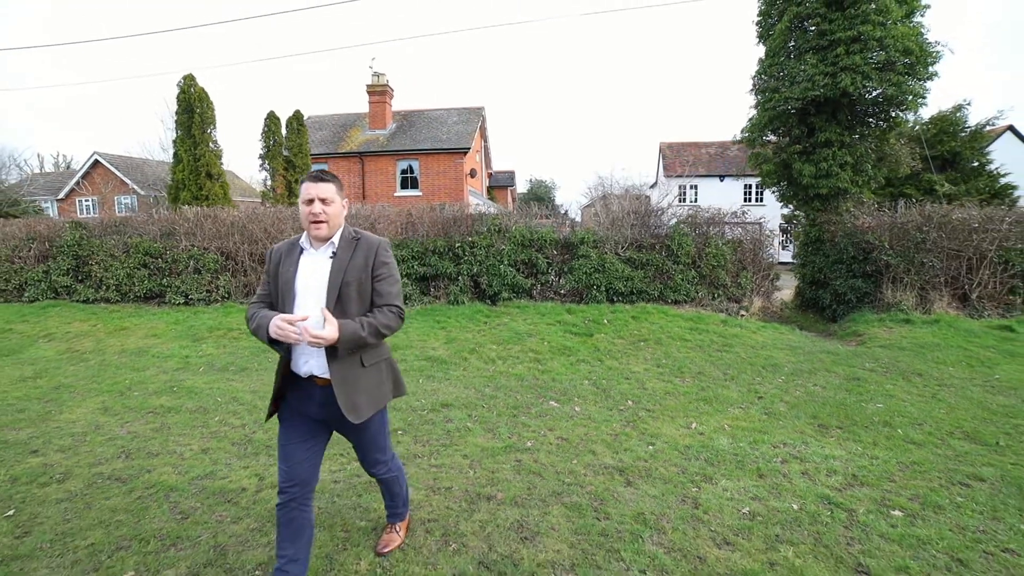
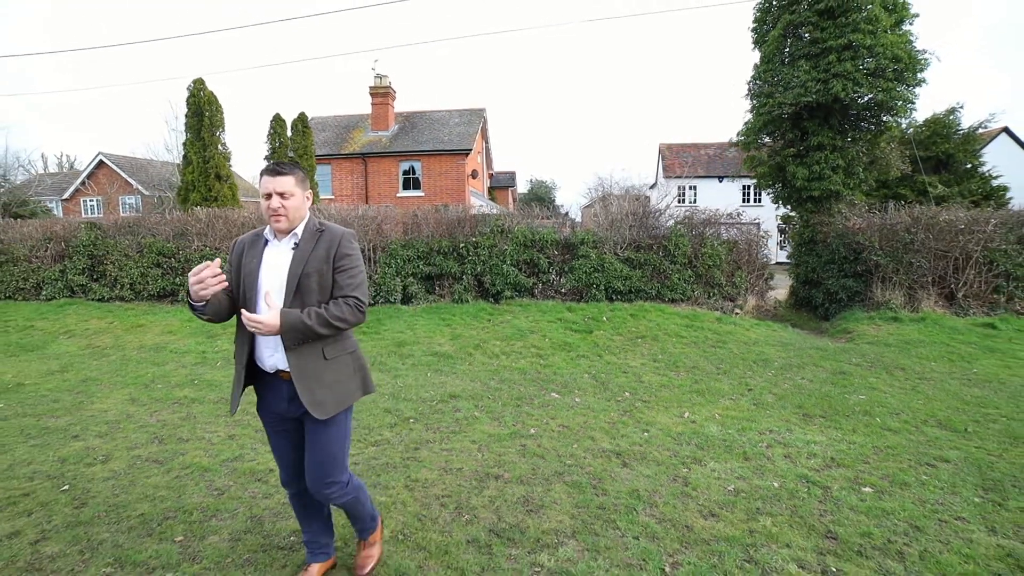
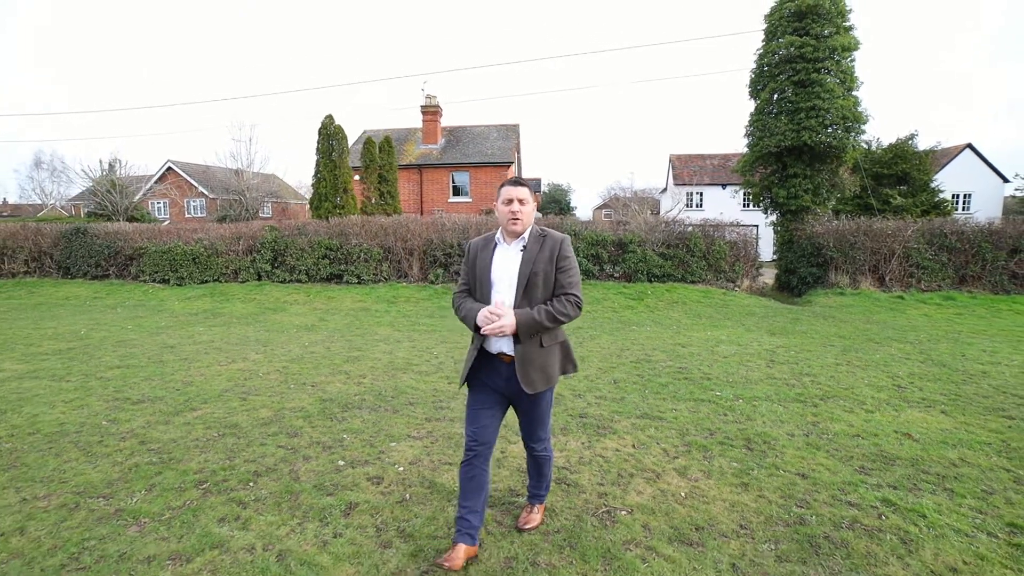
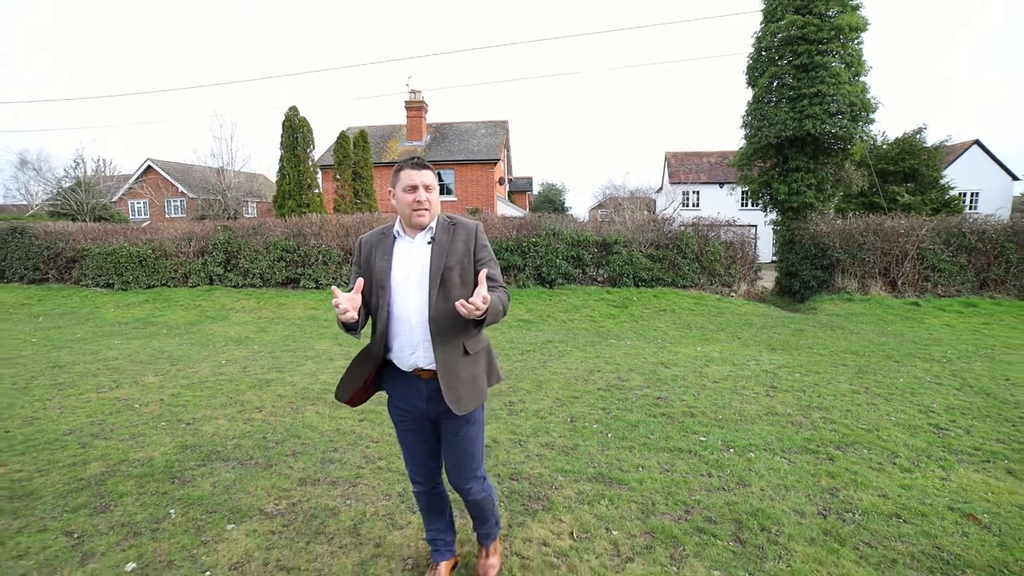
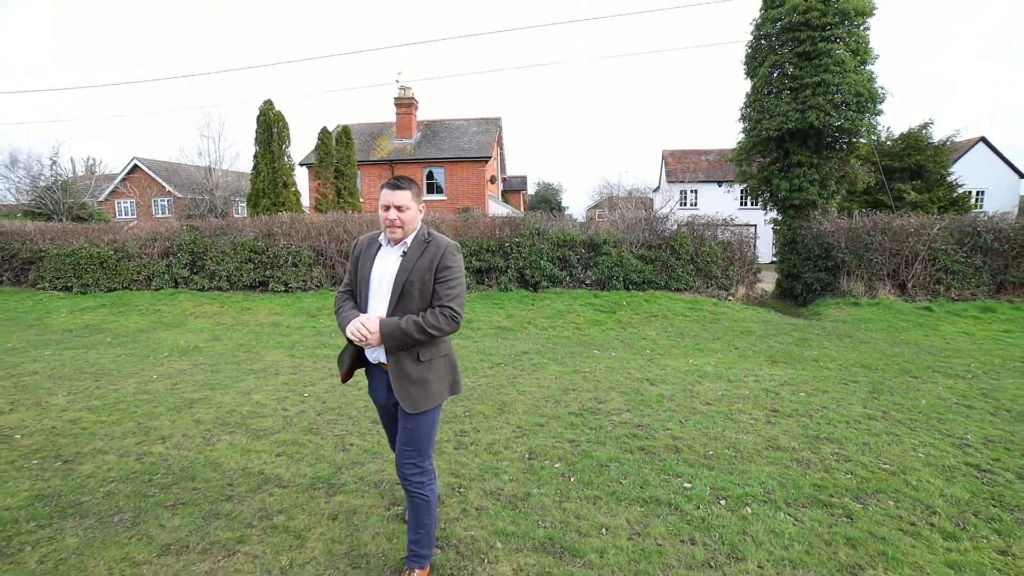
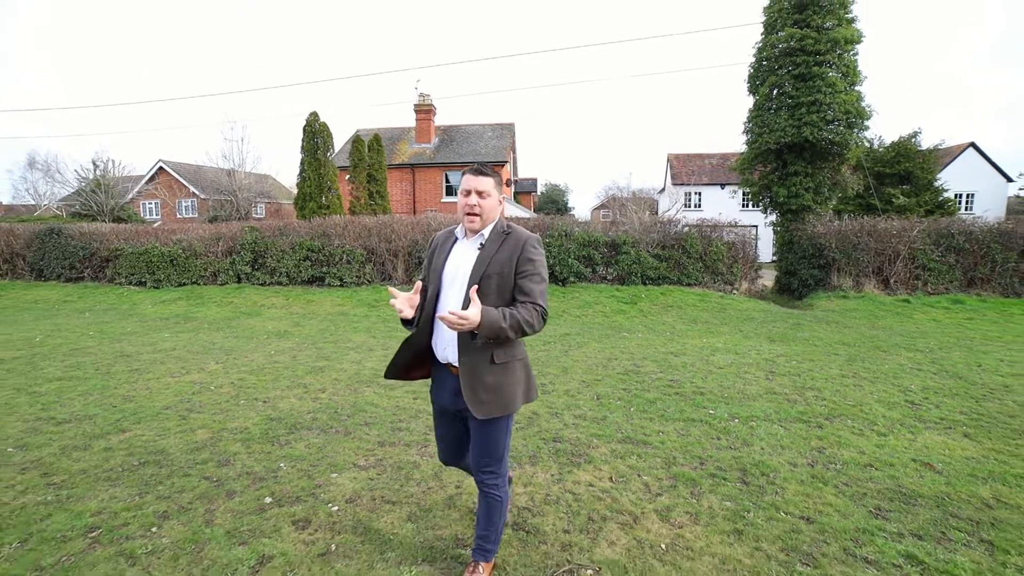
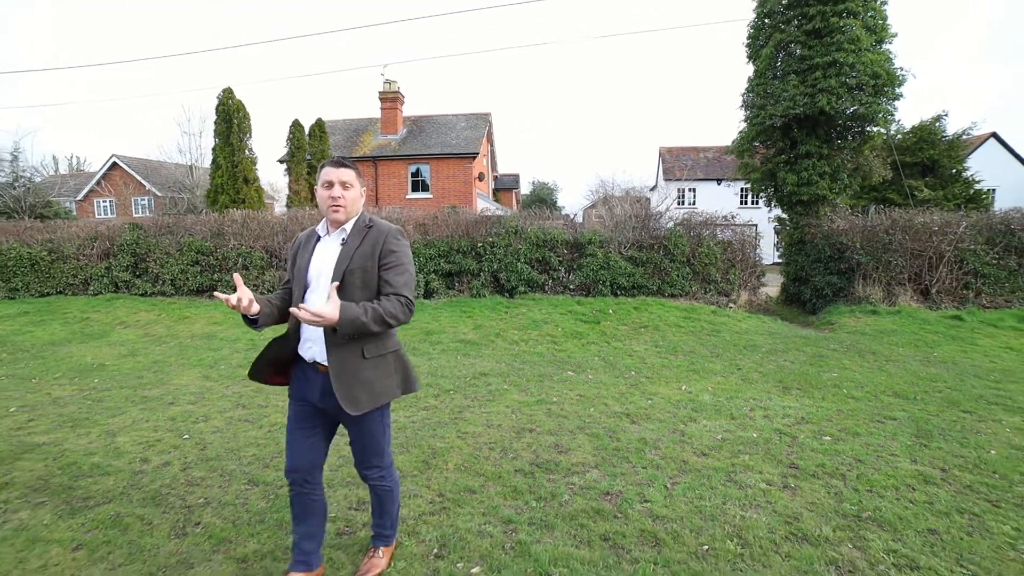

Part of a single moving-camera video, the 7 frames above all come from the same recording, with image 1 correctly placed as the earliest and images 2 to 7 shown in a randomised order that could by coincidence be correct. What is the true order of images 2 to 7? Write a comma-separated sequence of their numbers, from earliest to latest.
2, 7, 5, 4, 6, 3
